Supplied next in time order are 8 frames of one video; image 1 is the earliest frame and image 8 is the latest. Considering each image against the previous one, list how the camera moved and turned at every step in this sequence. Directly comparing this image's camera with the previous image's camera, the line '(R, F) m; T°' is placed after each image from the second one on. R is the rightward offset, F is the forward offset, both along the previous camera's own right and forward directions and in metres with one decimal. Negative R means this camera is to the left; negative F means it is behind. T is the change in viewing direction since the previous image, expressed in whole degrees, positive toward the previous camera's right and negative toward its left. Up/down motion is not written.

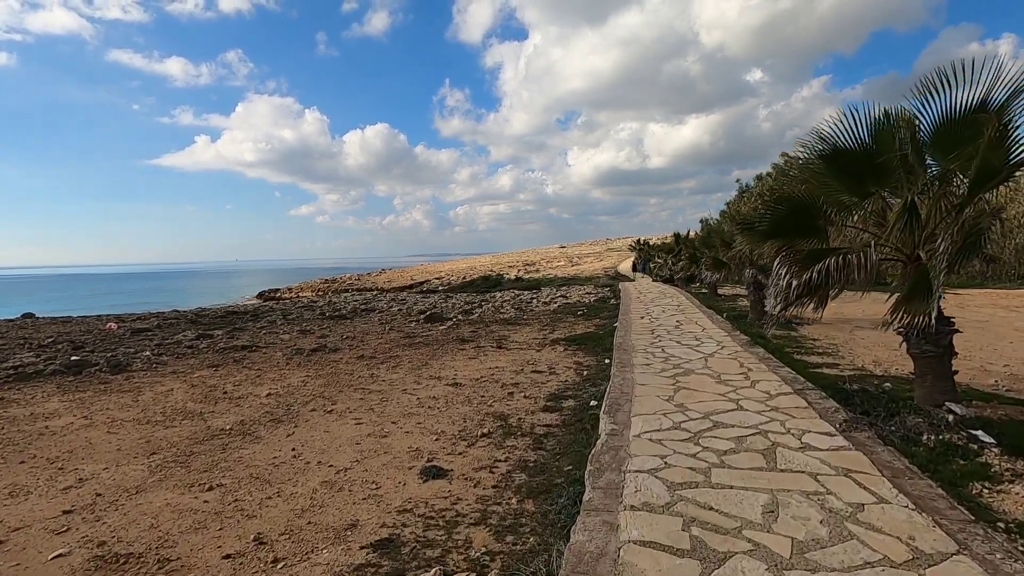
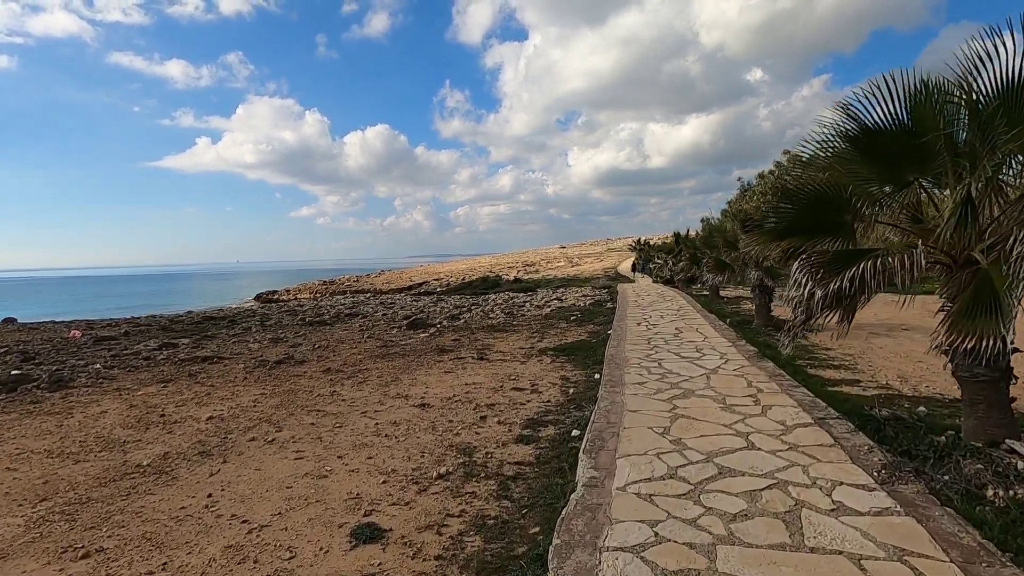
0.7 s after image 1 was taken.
(+0.3, +0.8) m; 0°
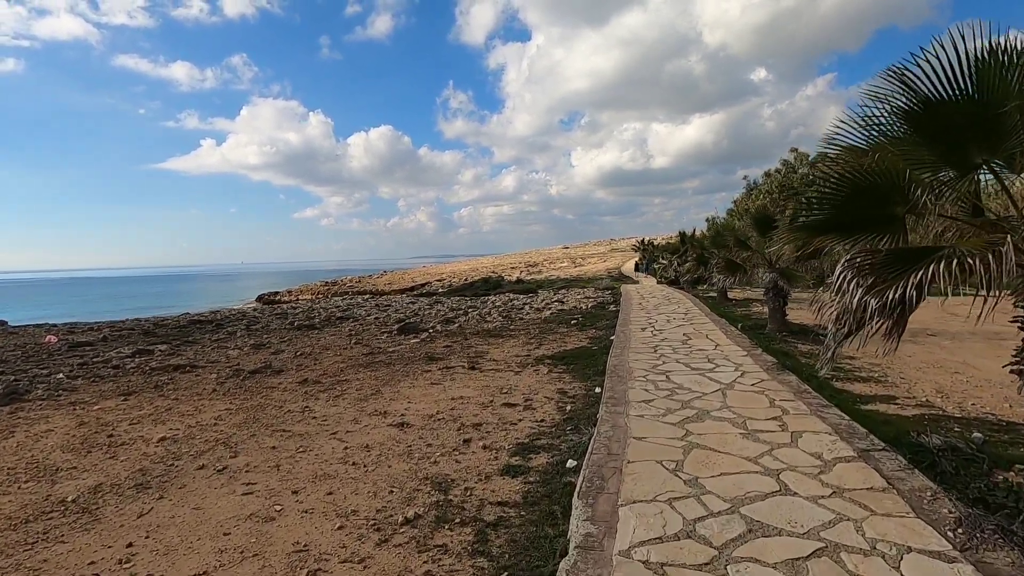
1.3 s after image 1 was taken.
(+0.1, +0.7) m; 0°
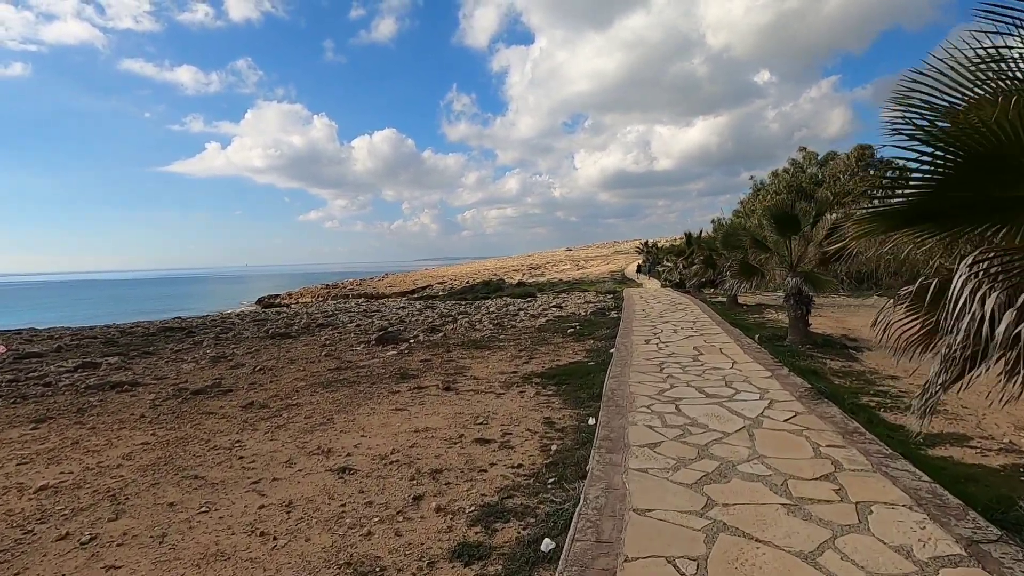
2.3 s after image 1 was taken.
(+0.3, +1.1) m; 0°
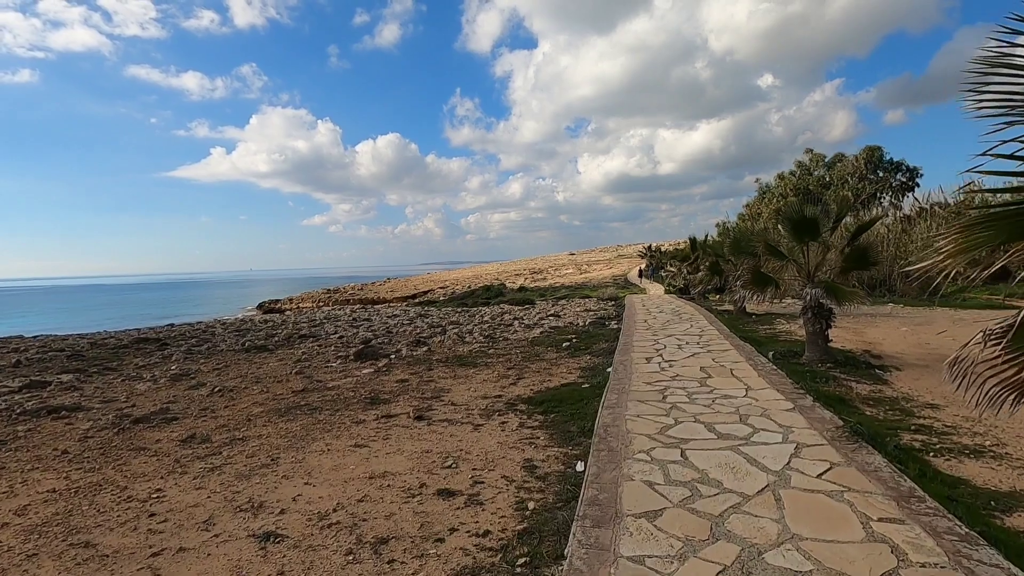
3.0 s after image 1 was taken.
(+0.3, +0.8) m; 0°
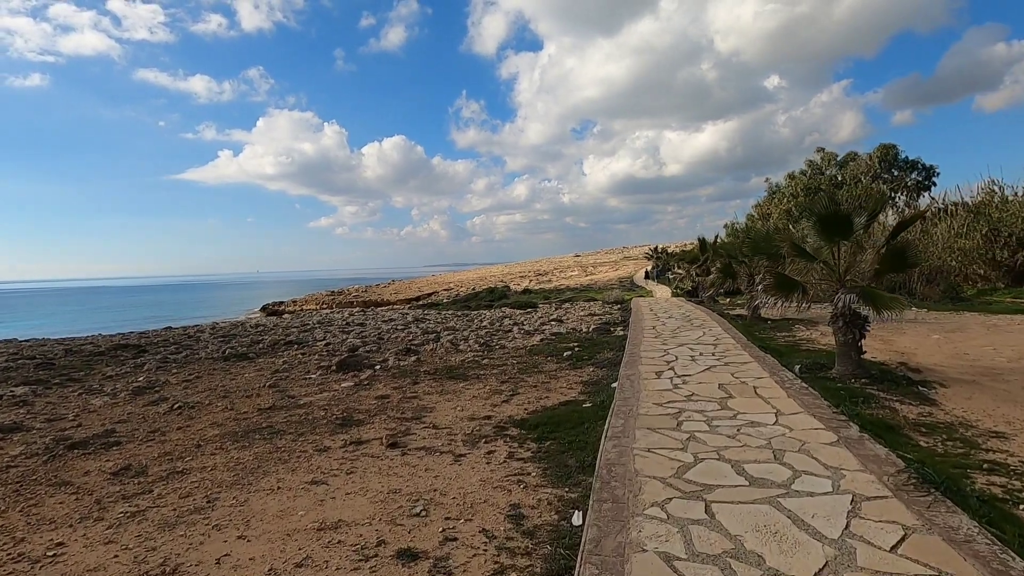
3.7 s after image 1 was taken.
(+0.2, +0.8) m; -1°
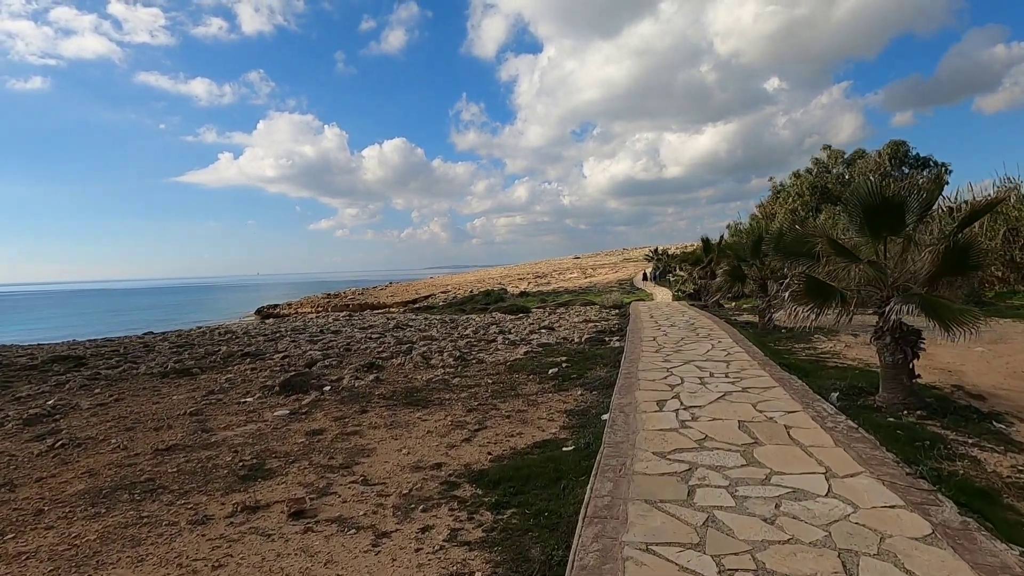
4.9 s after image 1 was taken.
(+0.4, +1.4) m; 0°
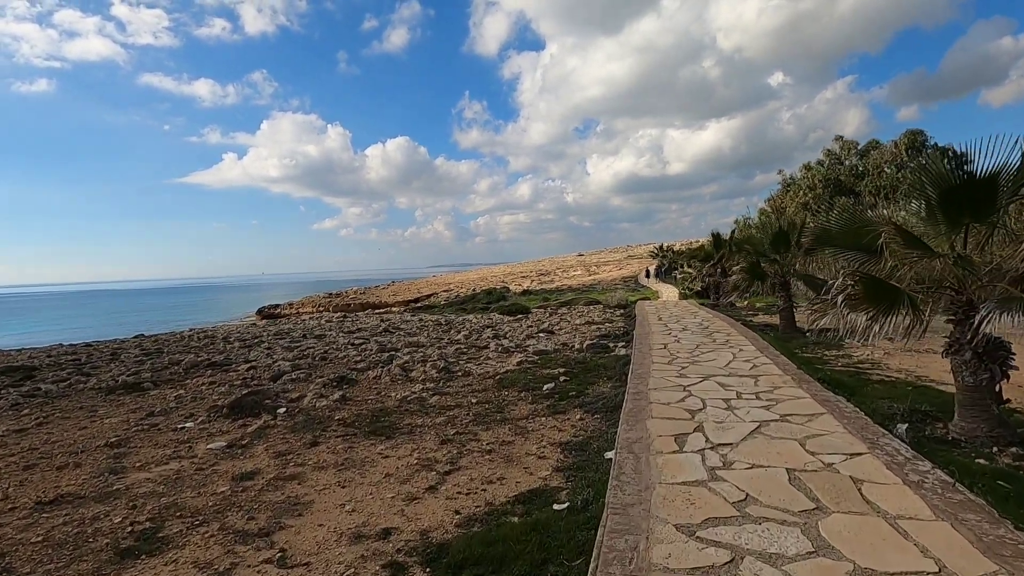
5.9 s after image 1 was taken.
(+0.2, +1.1) m; 0°
